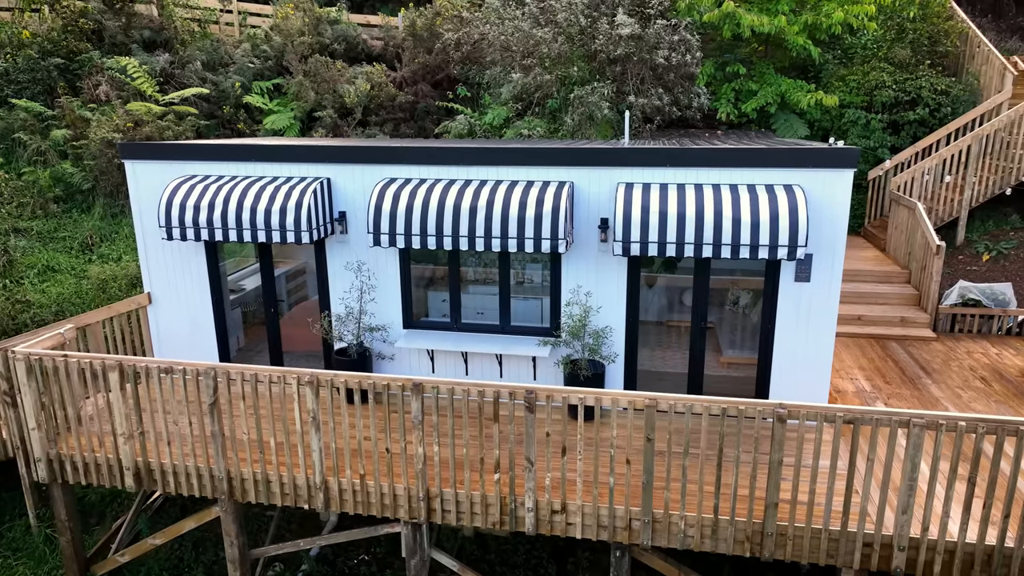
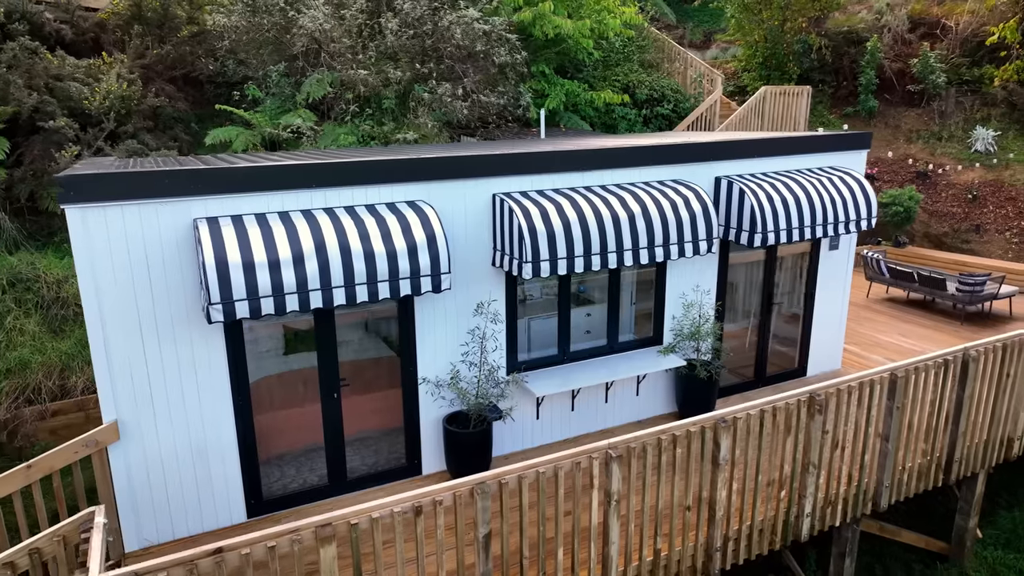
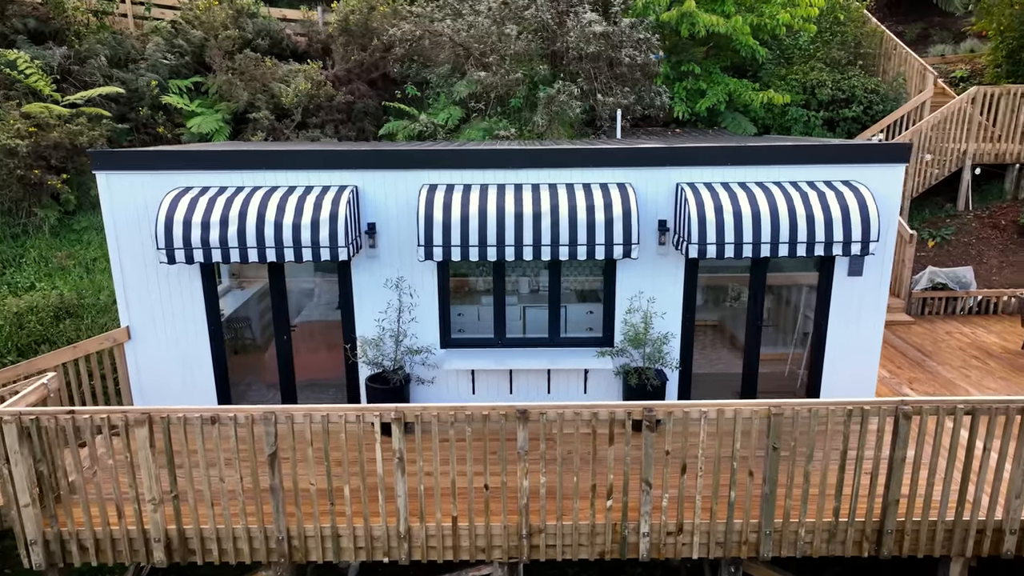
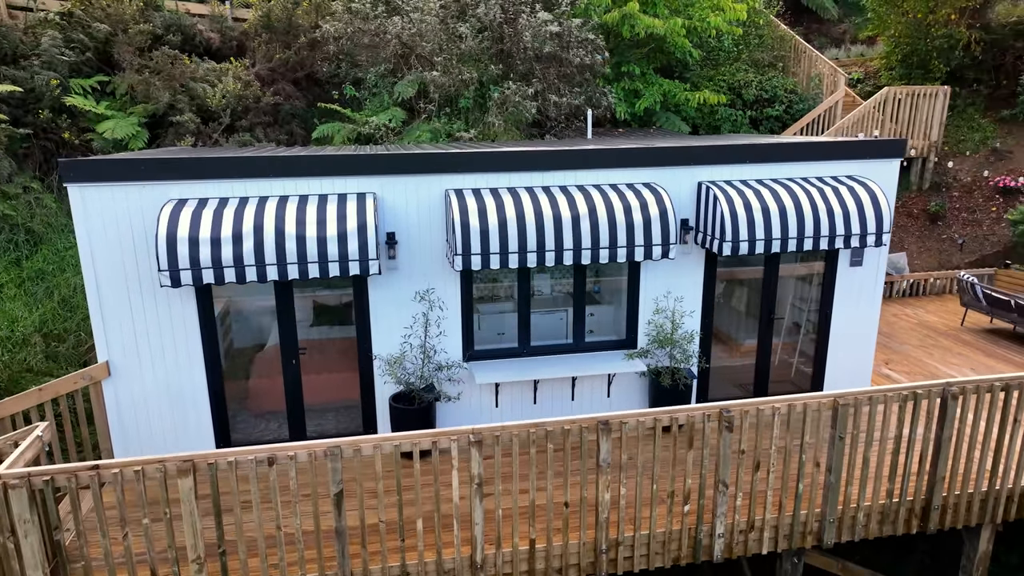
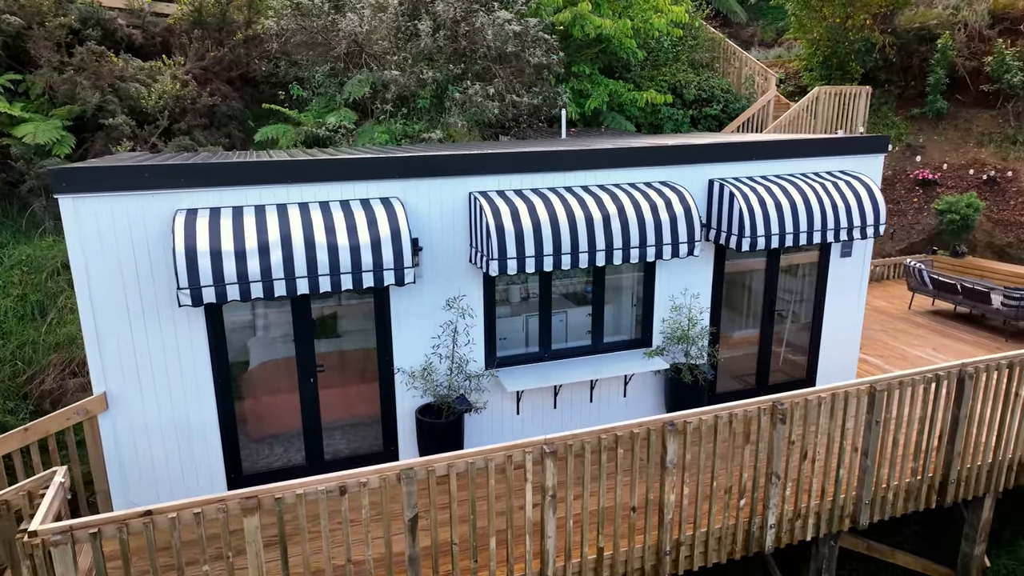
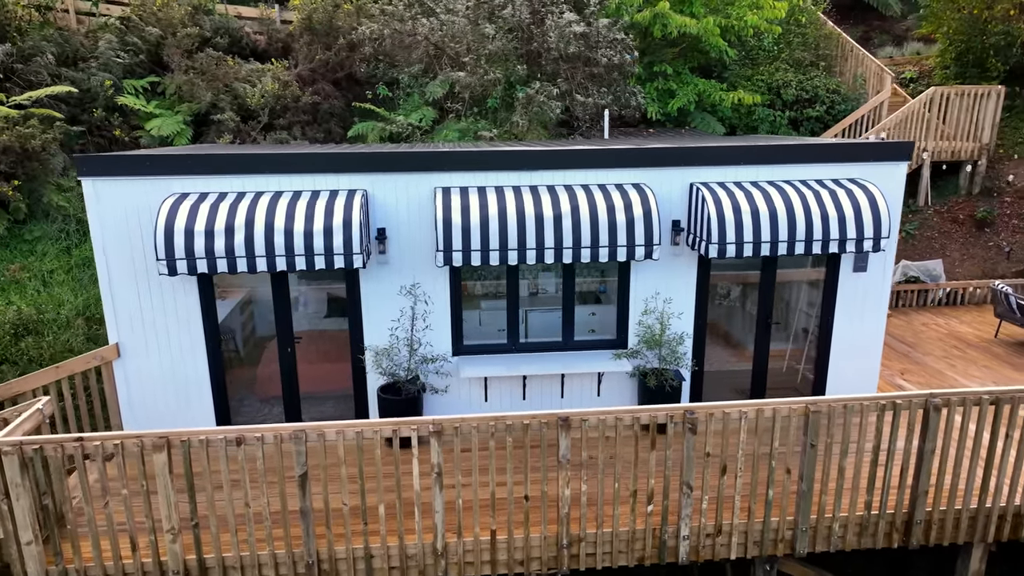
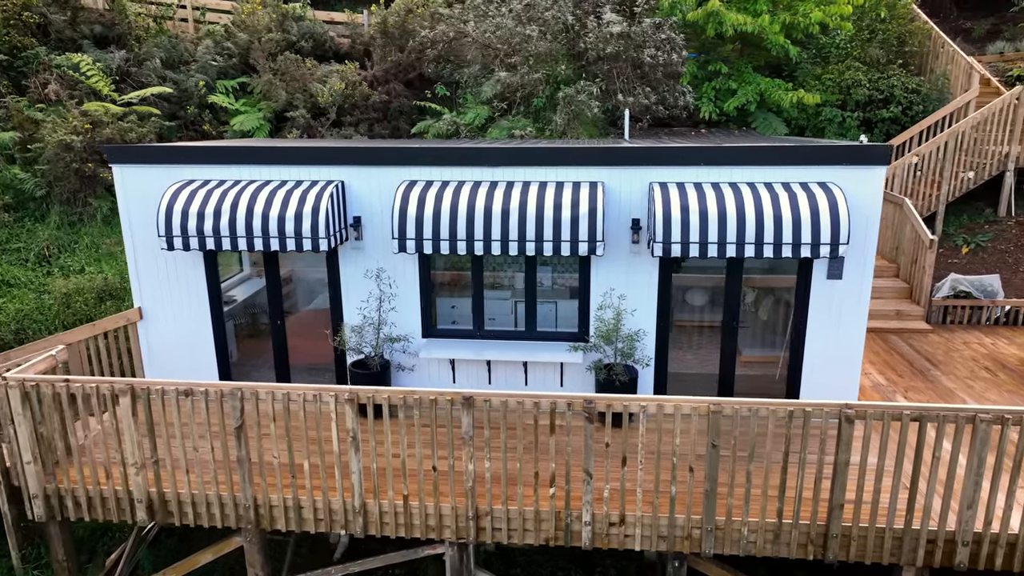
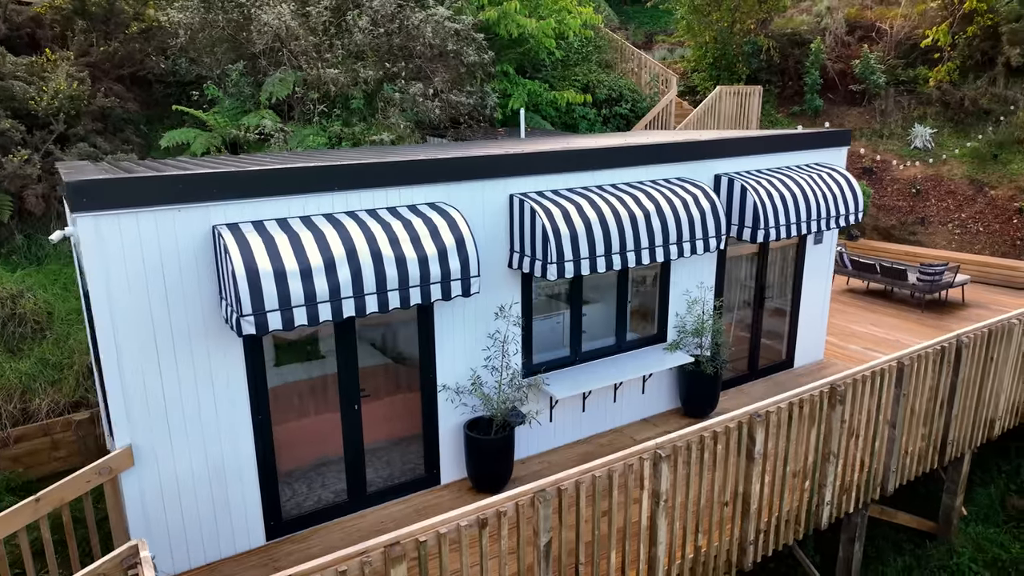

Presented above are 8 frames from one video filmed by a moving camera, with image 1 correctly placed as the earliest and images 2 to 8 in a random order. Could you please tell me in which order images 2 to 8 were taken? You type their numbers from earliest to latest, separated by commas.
7, 3, 6, 4, 5, 2, 8
